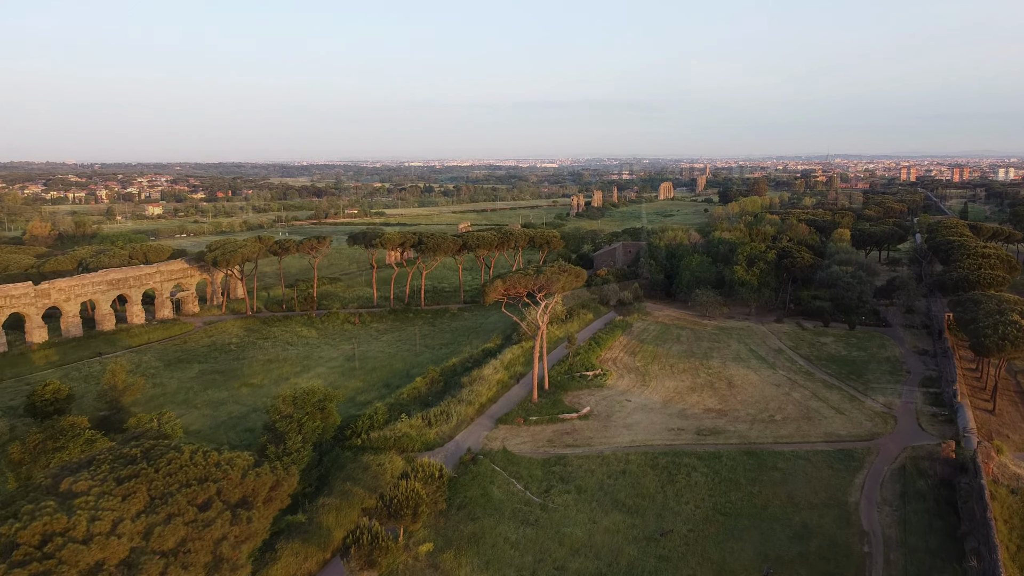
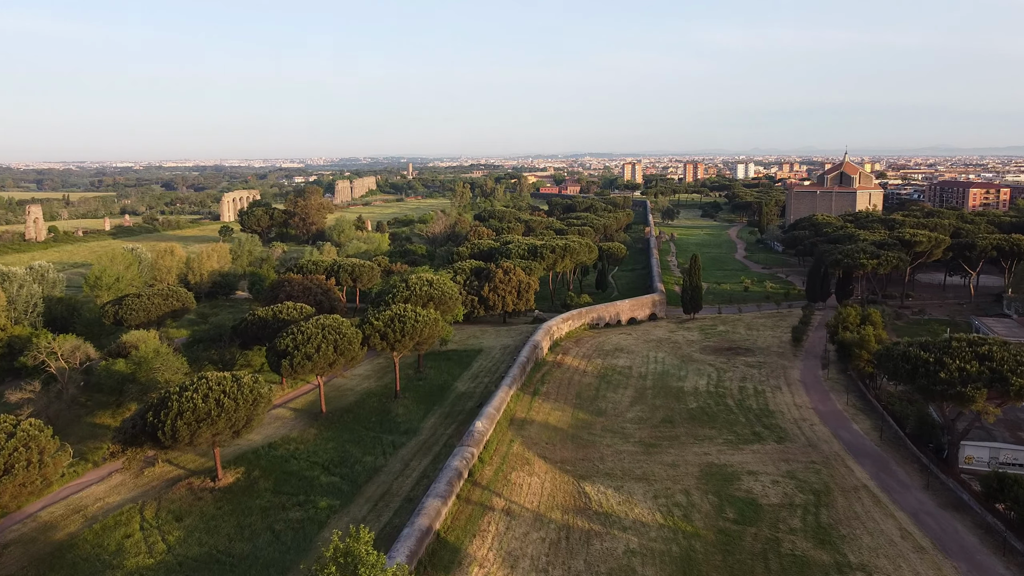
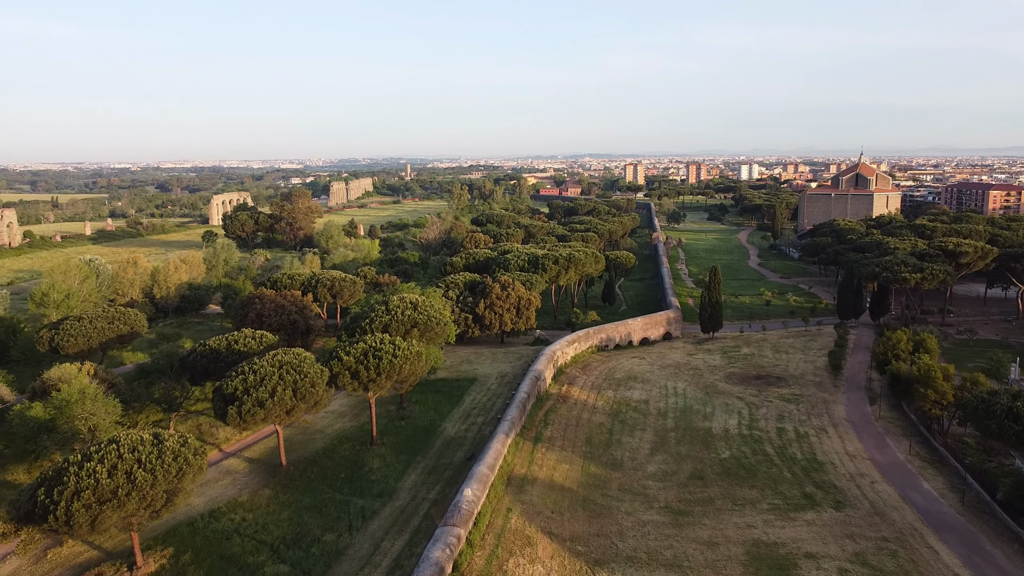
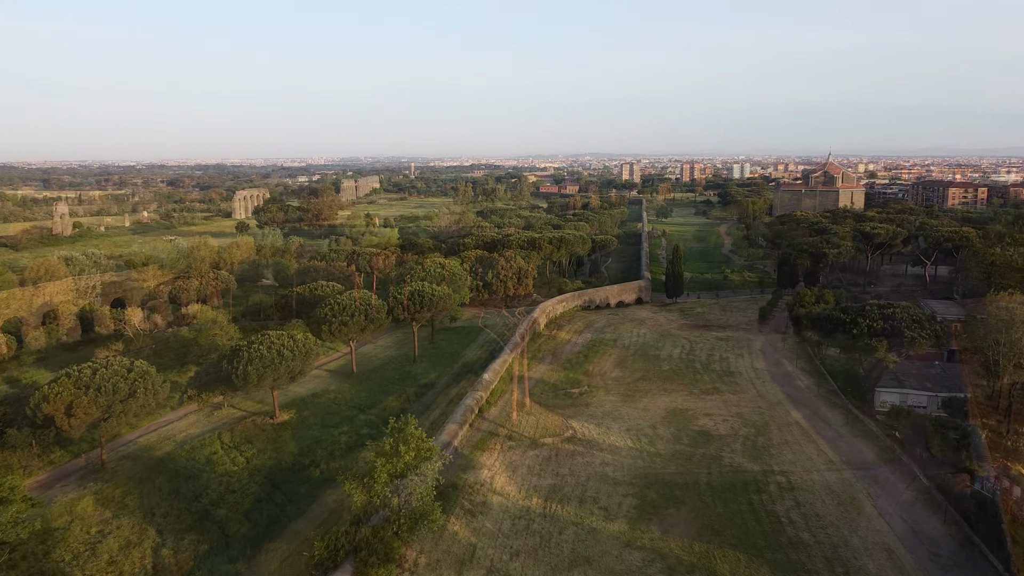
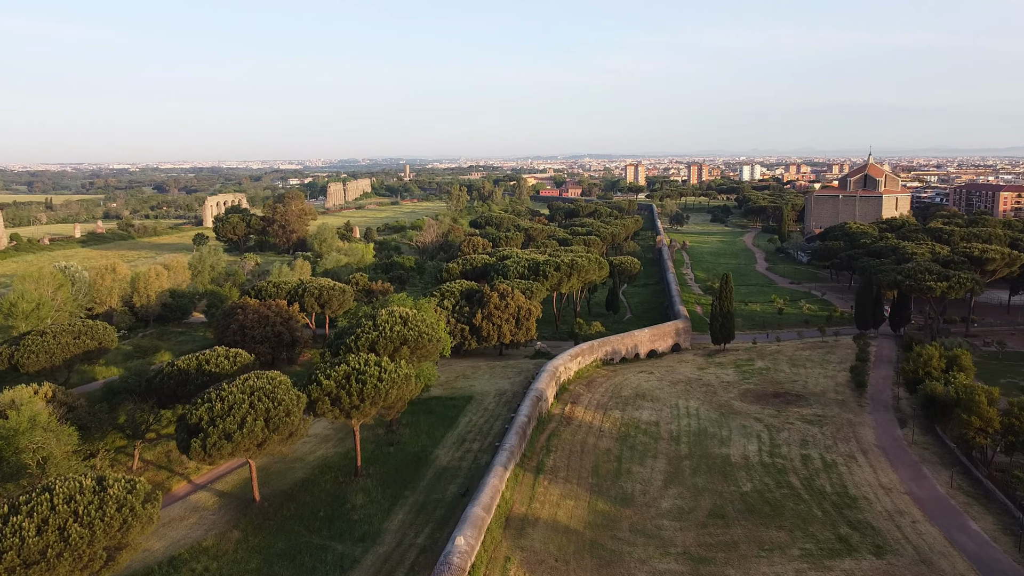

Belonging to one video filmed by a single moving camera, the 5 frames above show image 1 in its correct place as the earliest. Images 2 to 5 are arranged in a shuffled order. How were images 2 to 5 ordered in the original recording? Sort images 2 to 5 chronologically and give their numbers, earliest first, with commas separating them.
4, 2, 3, 5
